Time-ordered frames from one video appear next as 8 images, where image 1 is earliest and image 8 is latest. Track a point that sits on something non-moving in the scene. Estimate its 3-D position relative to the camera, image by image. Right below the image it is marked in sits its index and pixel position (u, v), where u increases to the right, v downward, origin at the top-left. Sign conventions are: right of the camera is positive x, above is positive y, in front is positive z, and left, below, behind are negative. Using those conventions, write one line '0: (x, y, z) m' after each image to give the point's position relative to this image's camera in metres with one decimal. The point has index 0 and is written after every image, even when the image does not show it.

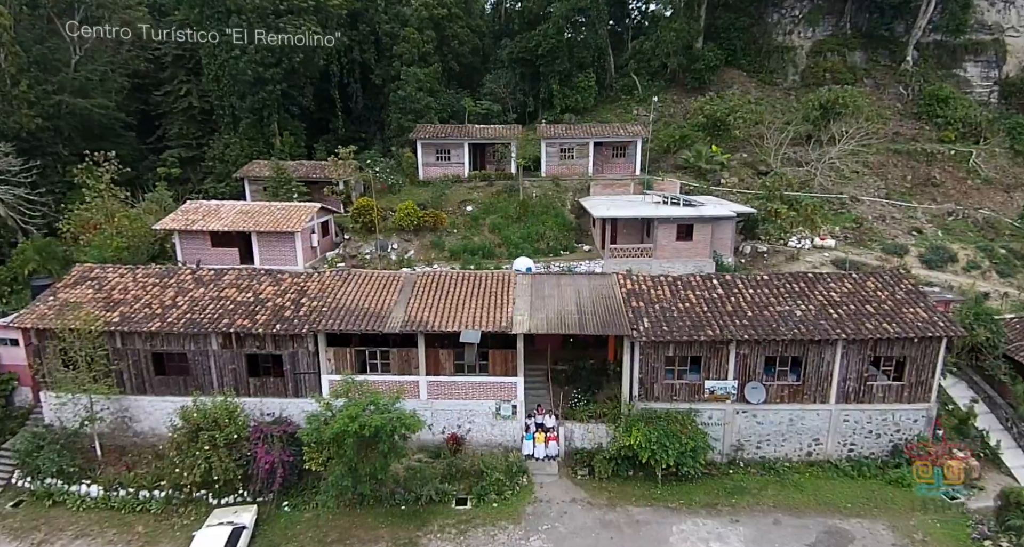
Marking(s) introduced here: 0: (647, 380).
0: (+4.3, -3.4, +19.6) m
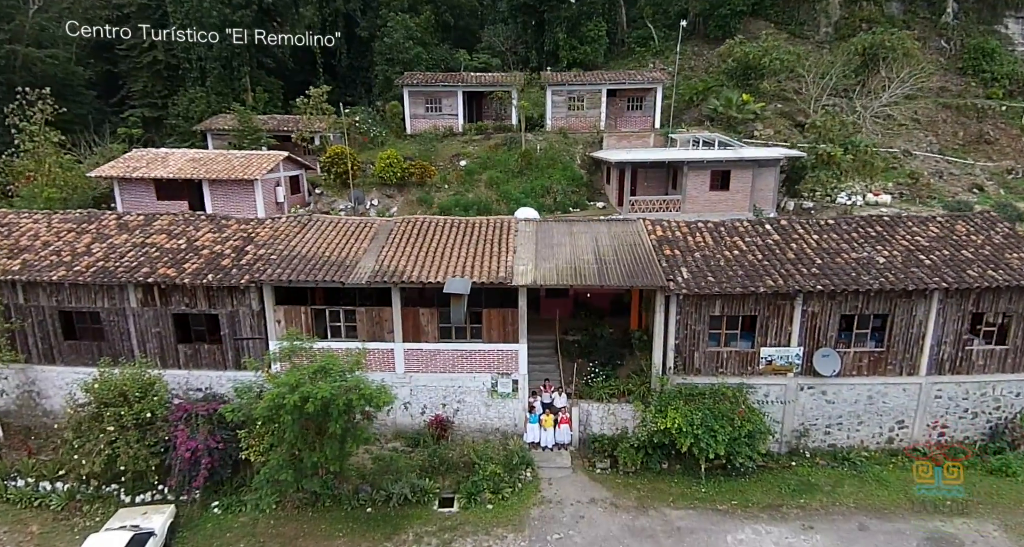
0: (+4.3, -1.8, +15.3) m
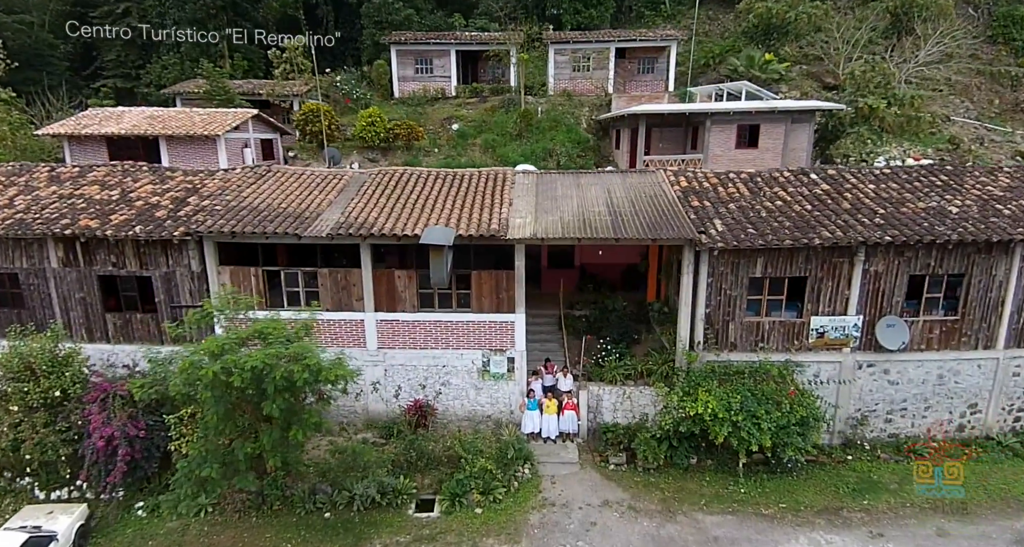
0: (+4.2, -0.9, +12.6) m
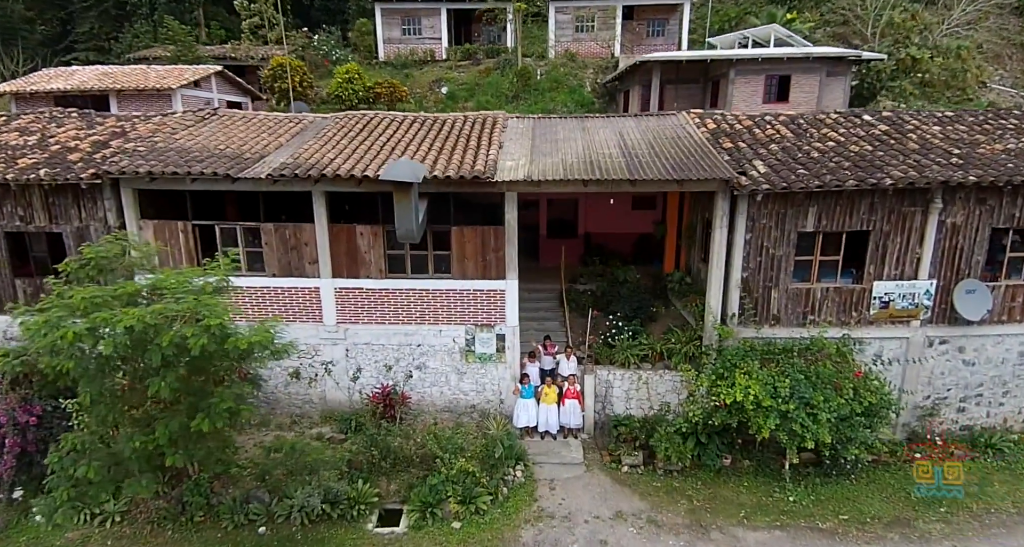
0: (+4.1, -0.1, +10.1) m
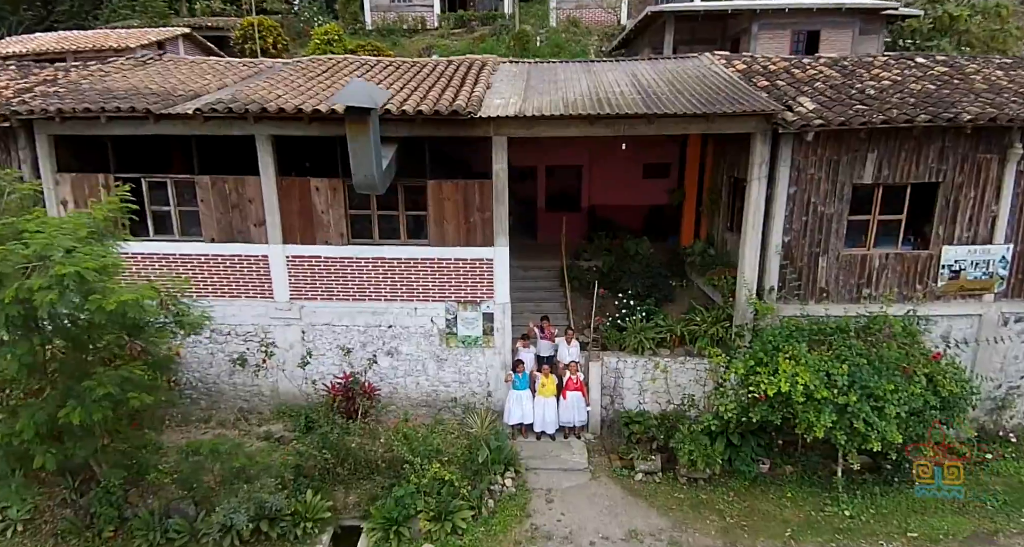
0: (+3.9, +0.4, +8.3) m
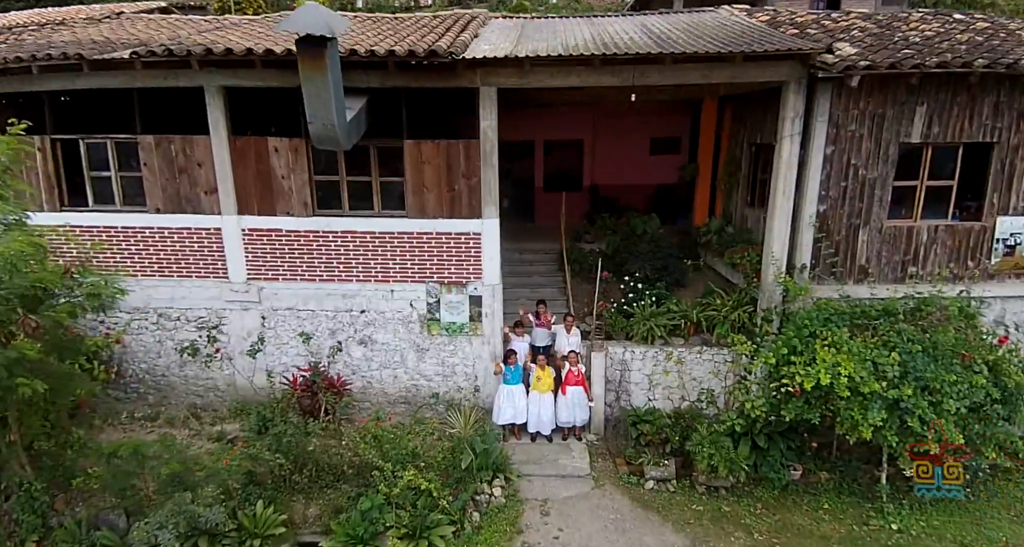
0: (+3.8, +0.6, +7.1) m
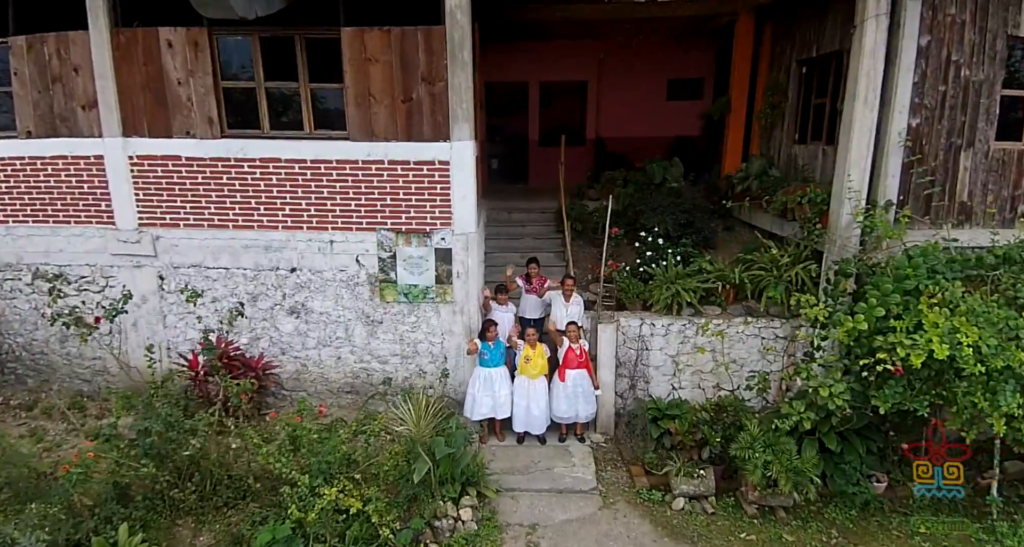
0: (+3.6, +1.2, +5.2) m
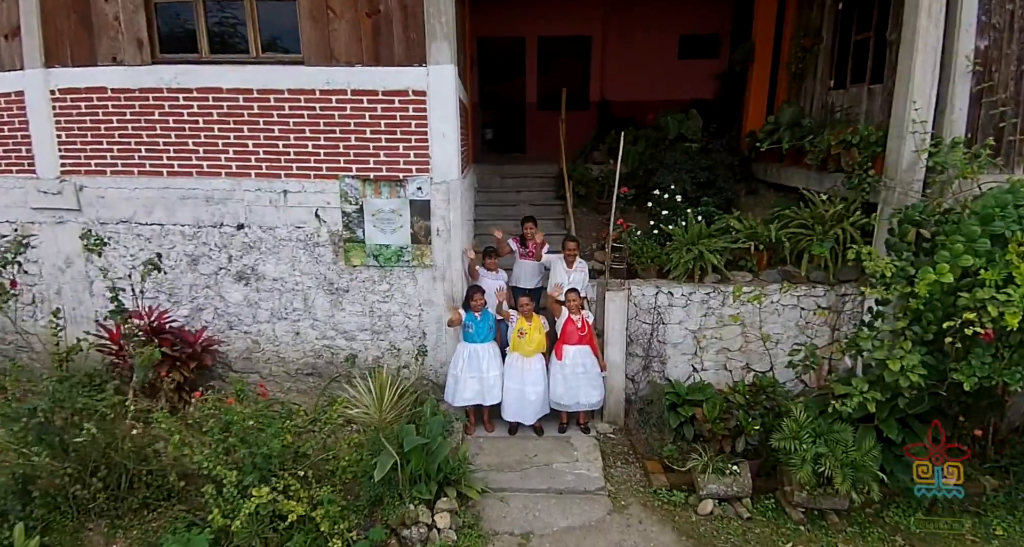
0: (+3.5, +1.5, +4.2) m
